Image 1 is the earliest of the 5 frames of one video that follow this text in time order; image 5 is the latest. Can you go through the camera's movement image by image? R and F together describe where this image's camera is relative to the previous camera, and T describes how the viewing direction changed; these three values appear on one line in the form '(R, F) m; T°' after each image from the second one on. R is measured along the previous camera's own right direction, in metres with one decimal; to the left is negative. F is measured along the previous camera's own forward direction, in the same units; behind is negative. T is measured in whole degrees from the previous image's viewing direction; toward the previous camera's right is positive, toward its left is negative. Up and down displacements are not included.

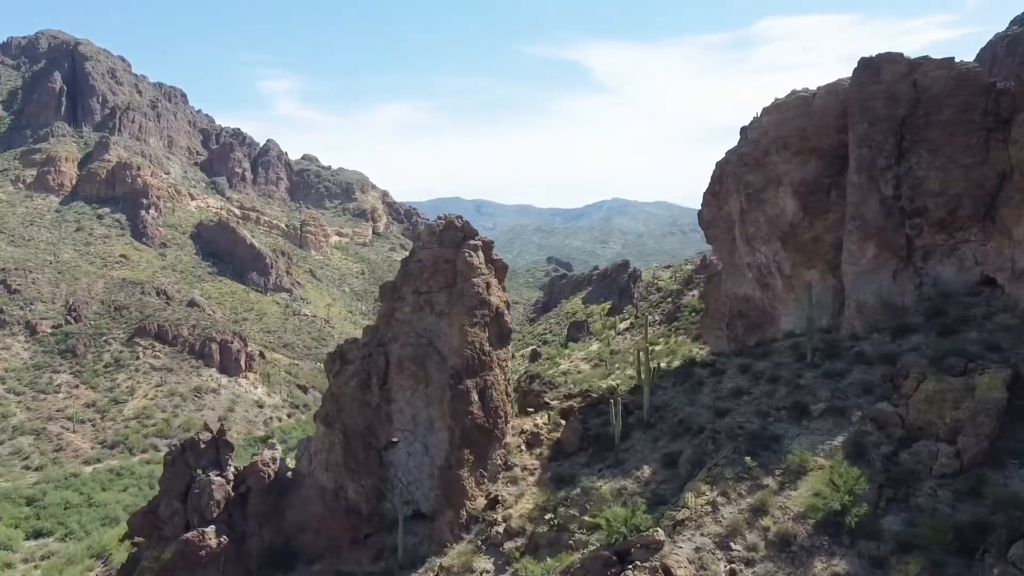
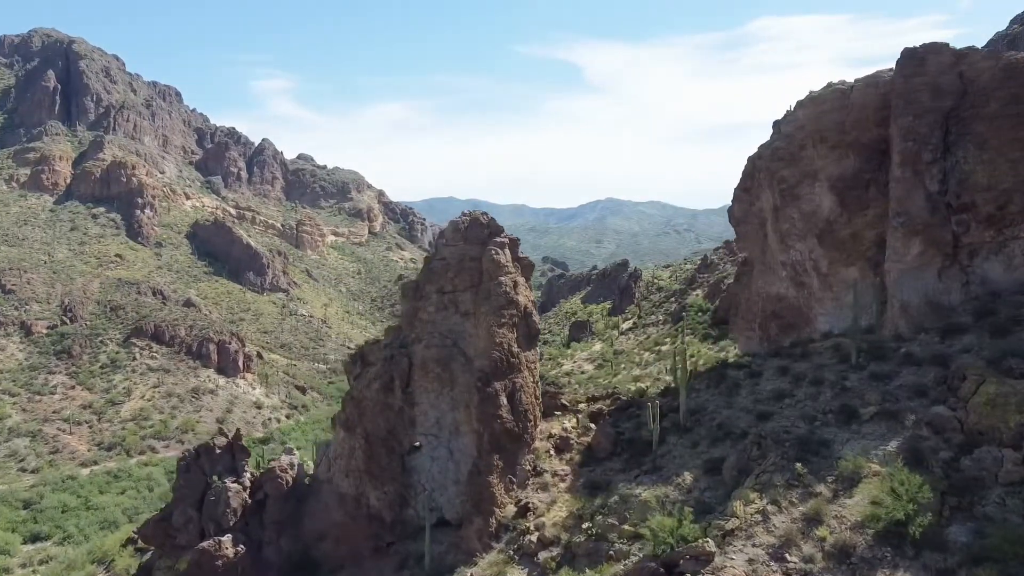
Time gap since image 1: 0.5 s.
(-0.6, +0.5) m; 0°
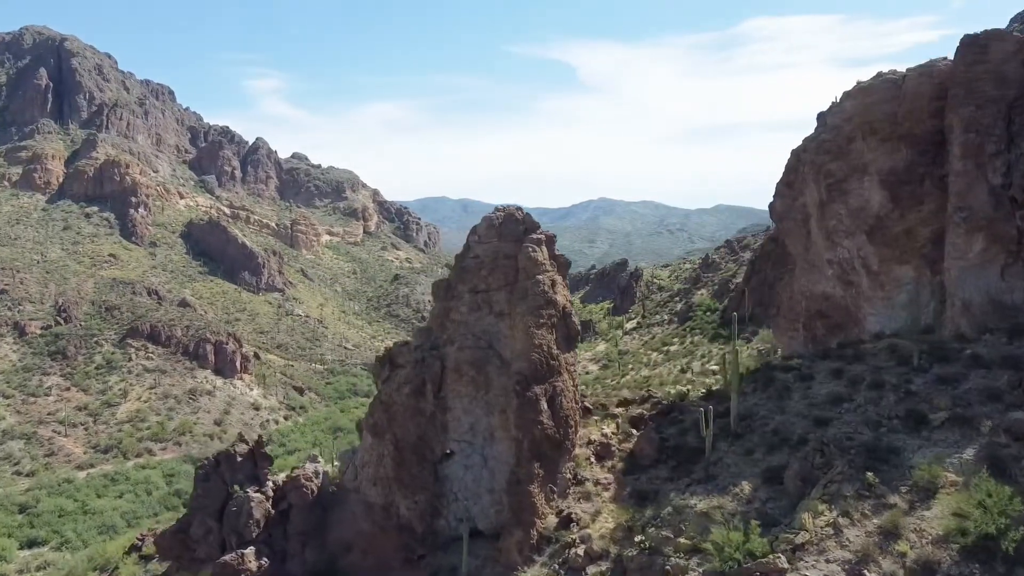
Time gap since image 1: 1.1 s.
(-0.7, +0.6) m; +1°
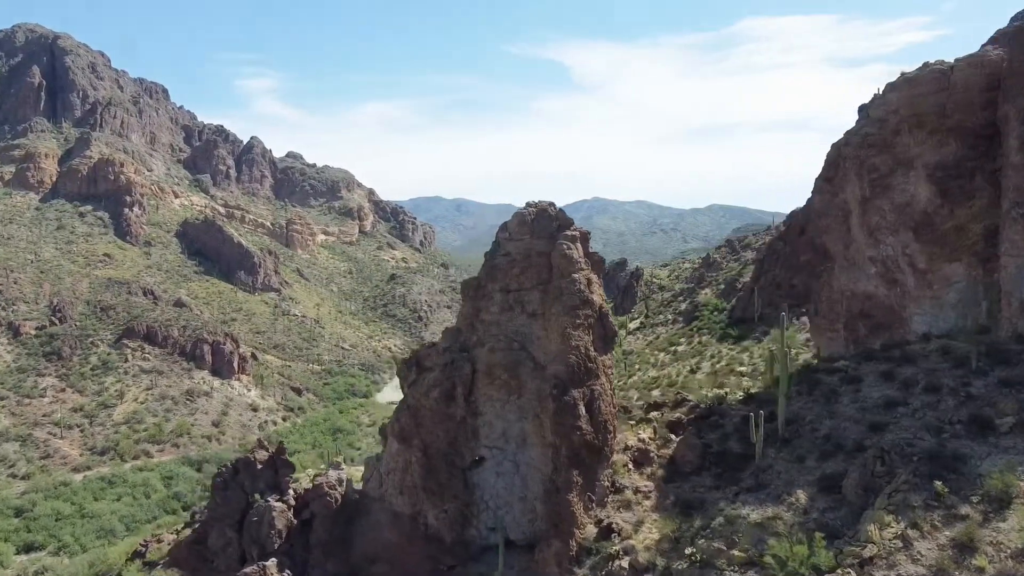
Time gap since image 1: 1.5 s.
(-0.6, +0.5) m; 0°
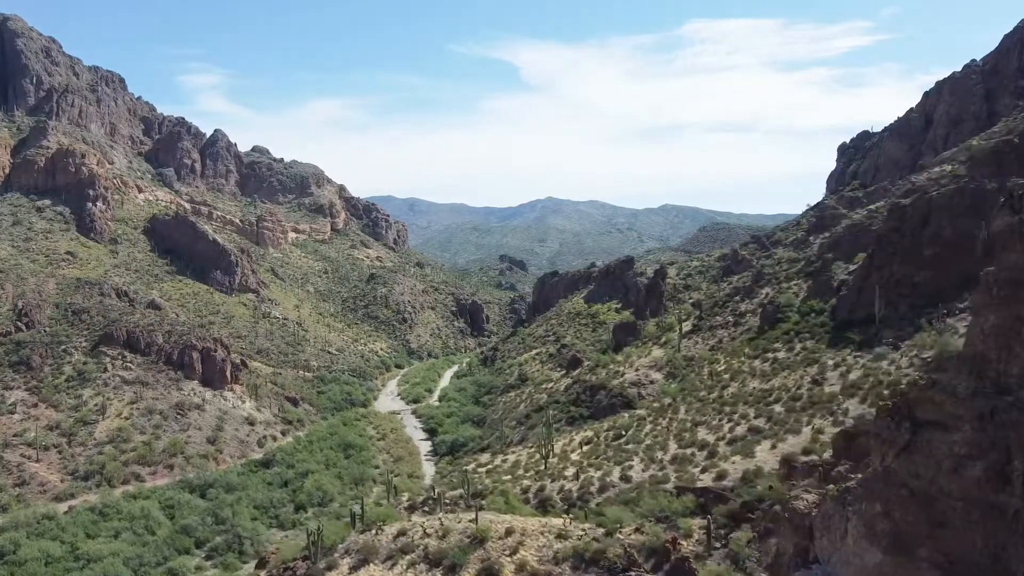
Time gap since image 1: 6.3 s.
(-5.6, +5.2) m; +3°
